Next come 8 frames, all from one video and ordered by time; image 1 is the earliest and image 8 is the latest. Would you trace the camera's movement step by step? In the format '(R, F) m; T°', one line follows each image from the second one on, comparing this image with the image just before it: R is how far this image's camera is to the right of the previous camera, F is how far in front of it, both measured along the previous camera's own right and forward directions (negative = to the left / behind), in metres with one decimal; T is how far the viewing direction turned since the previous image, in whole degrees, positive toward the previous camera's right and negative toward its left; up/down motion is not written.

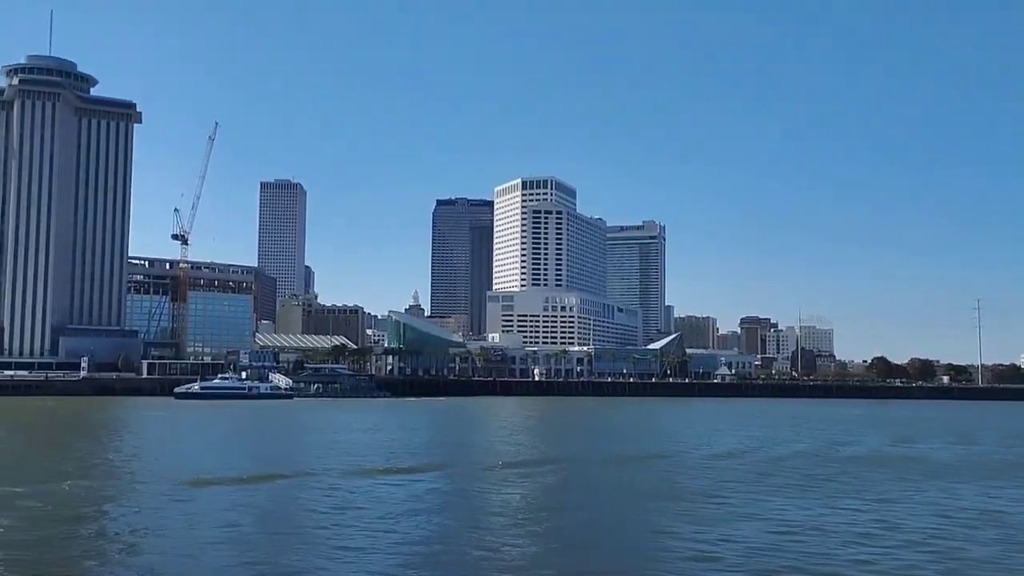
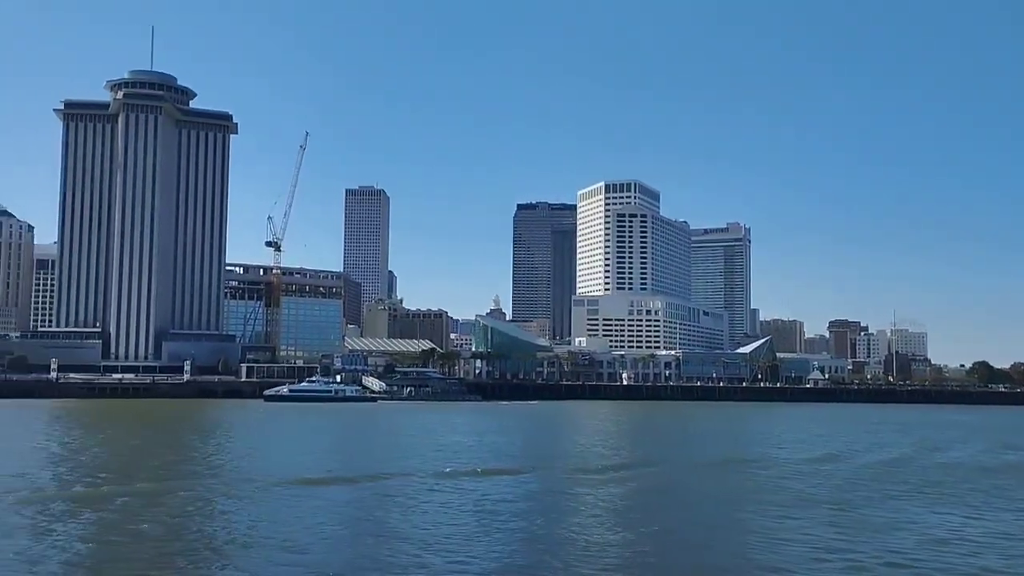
(+0.3, -0.2) m; -5°
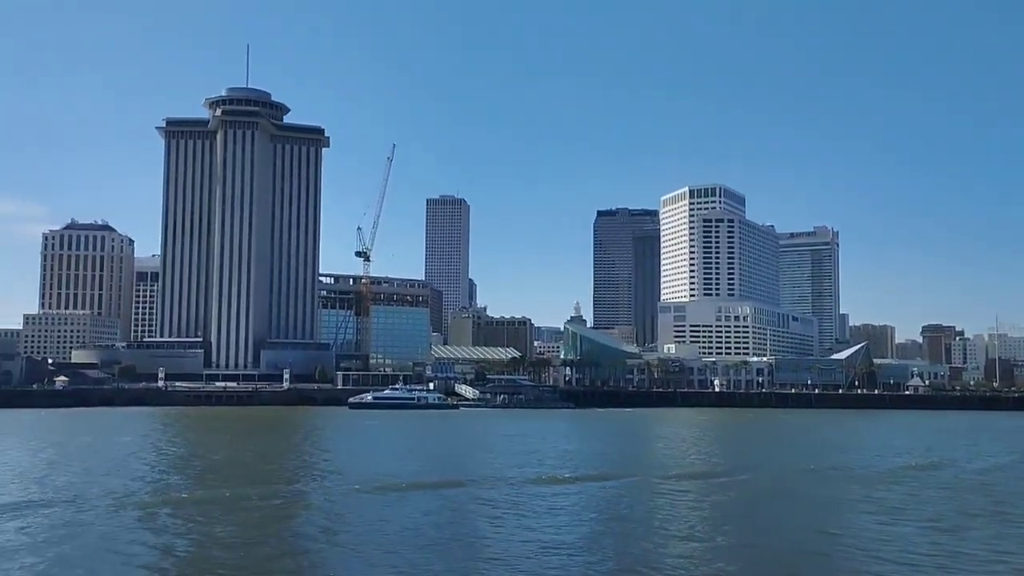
(+0.5, -0.2) m; -5°
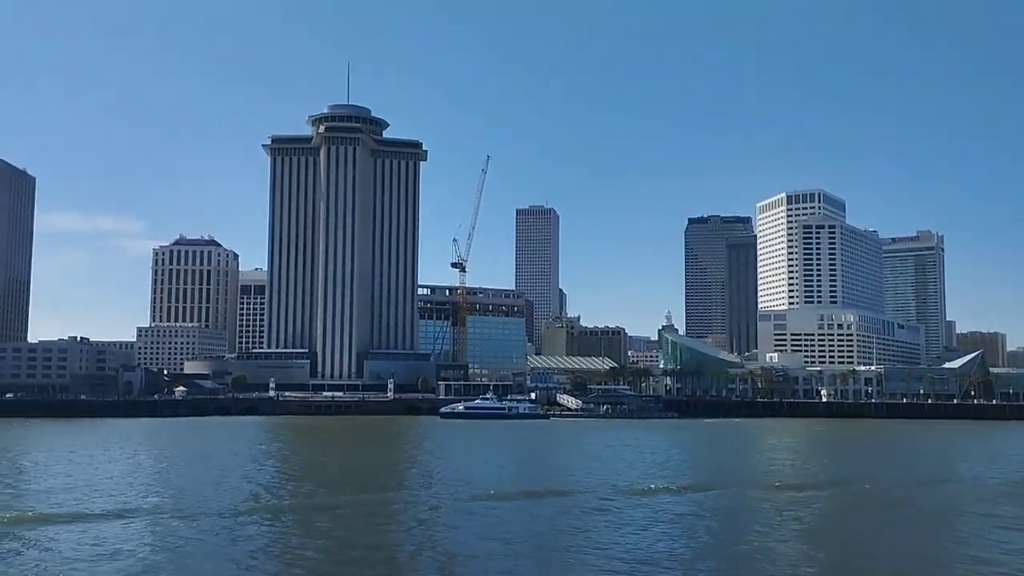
(+0.4, 0.0) m; -6°
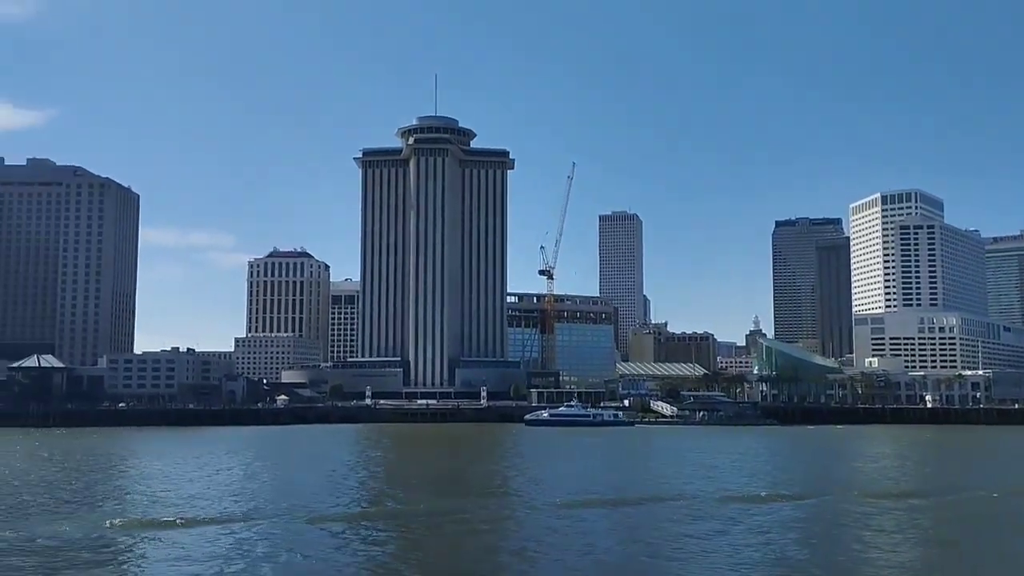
(+0.3, 0.0) m; -5°
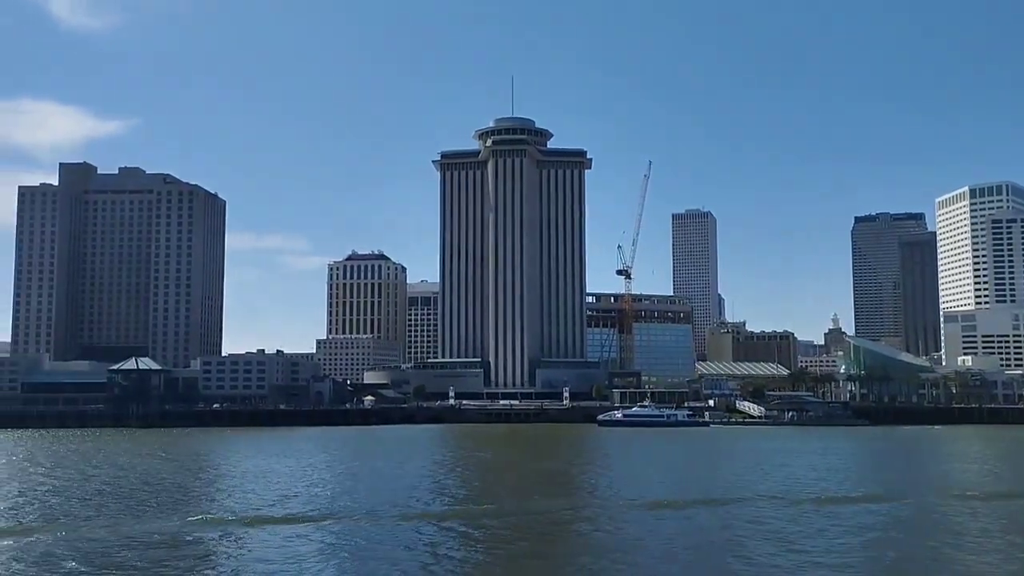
(+0.4, 0.0) m; -5°
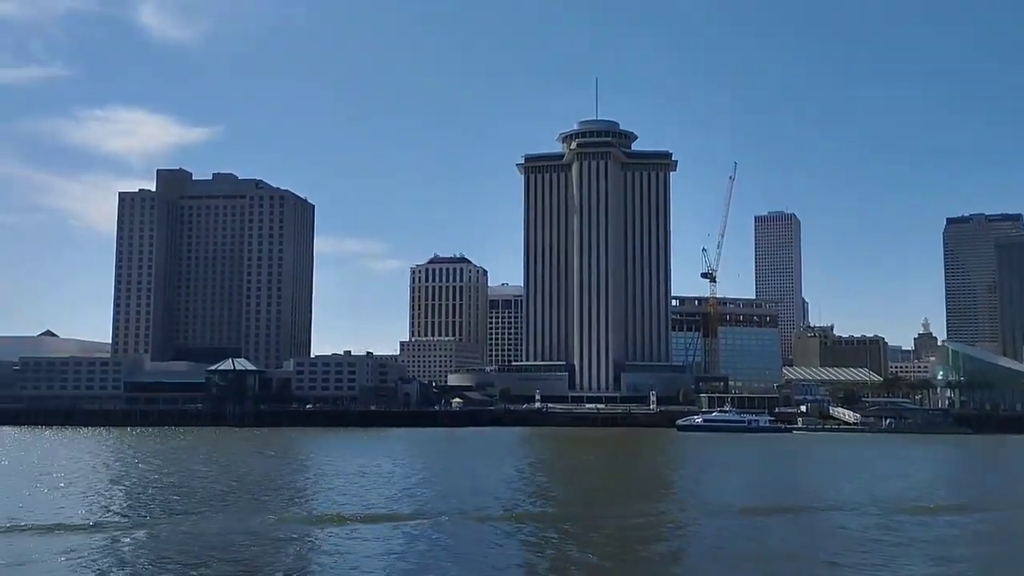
(+0.3, +0.1) m; -5°
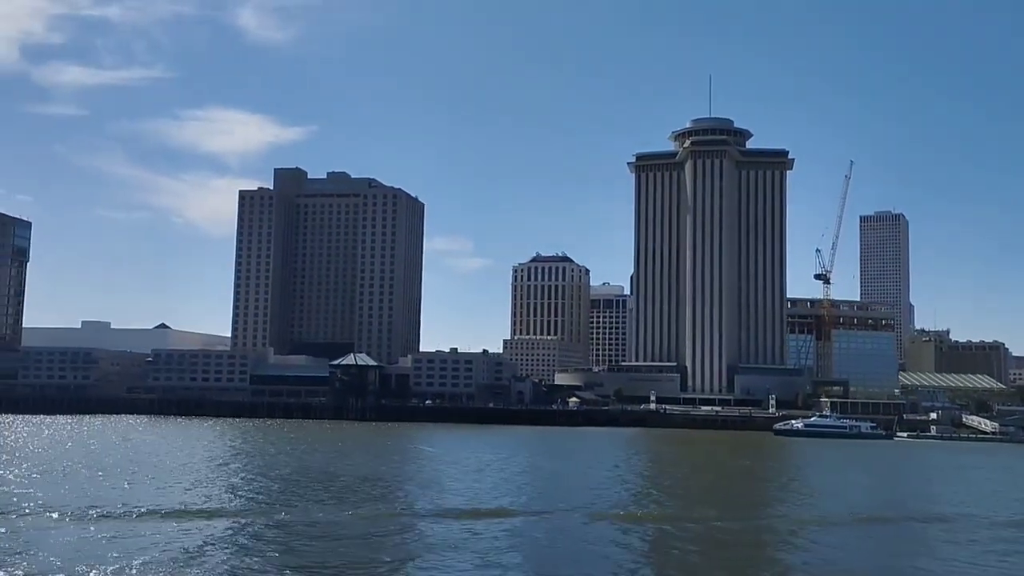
(+0.9, +0.1) m; -7°
